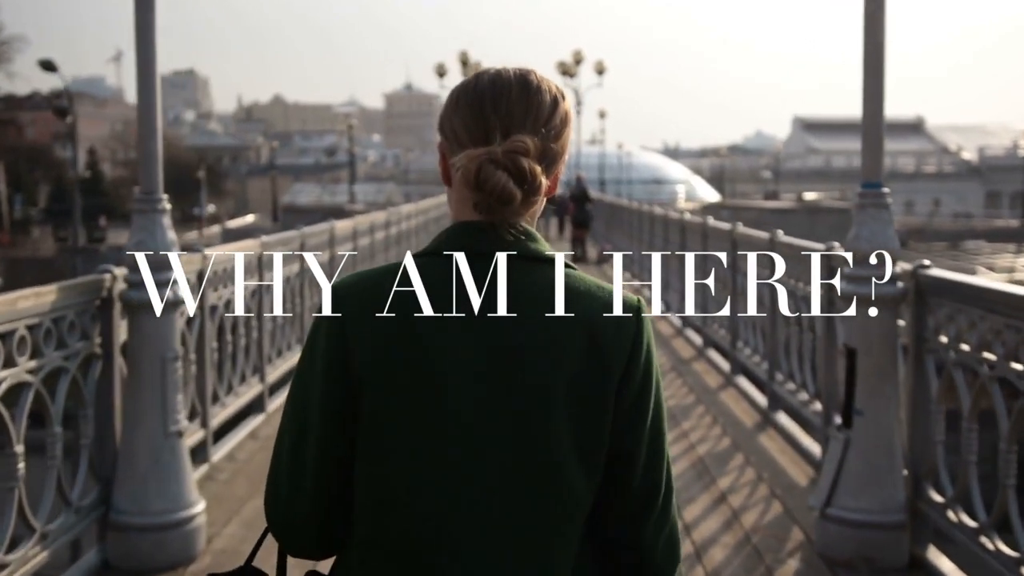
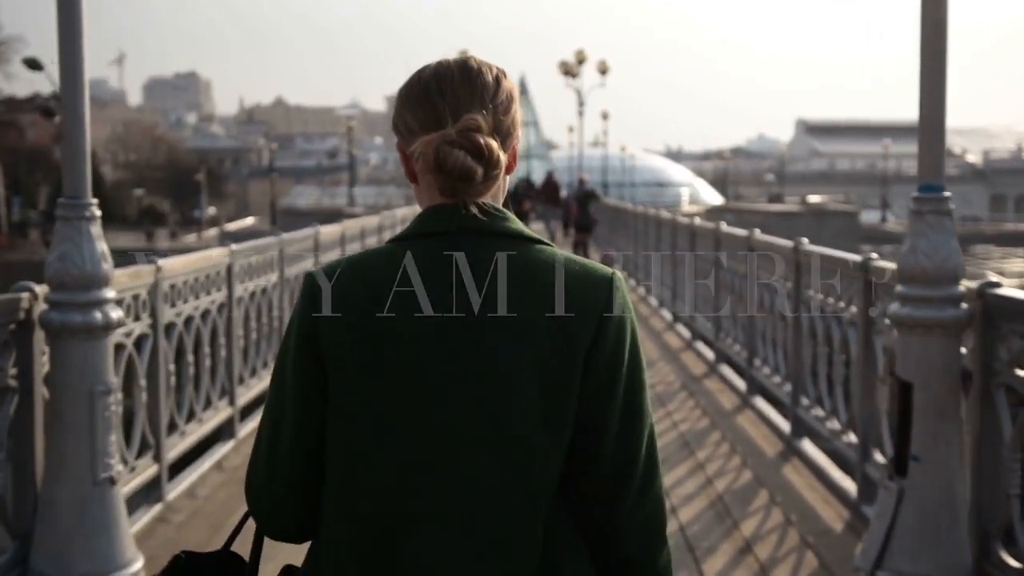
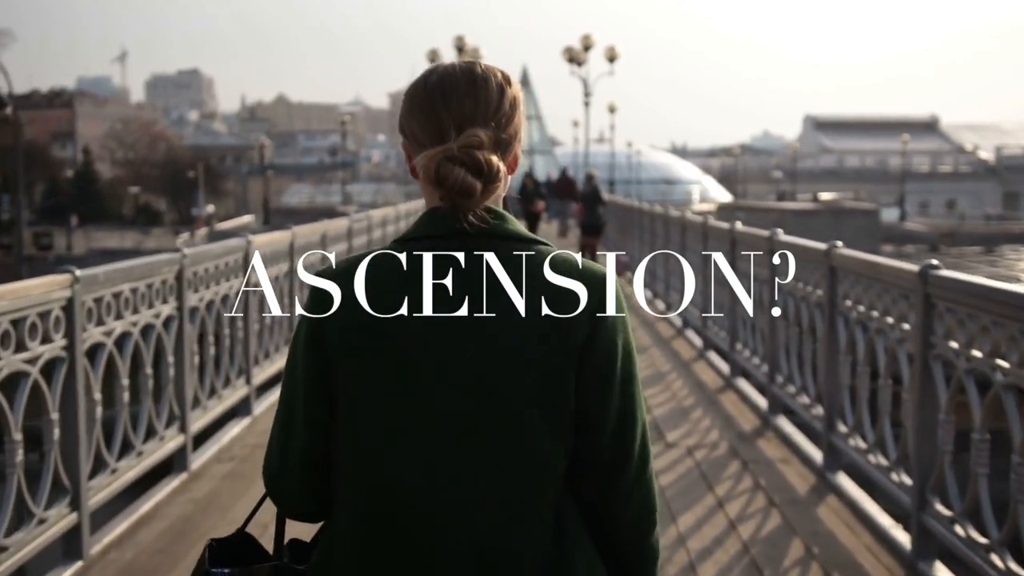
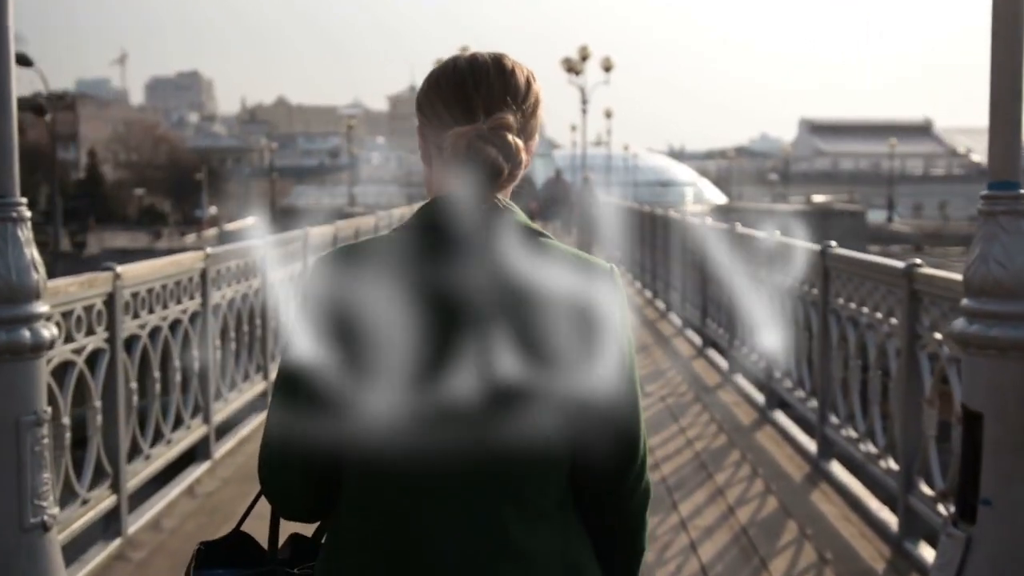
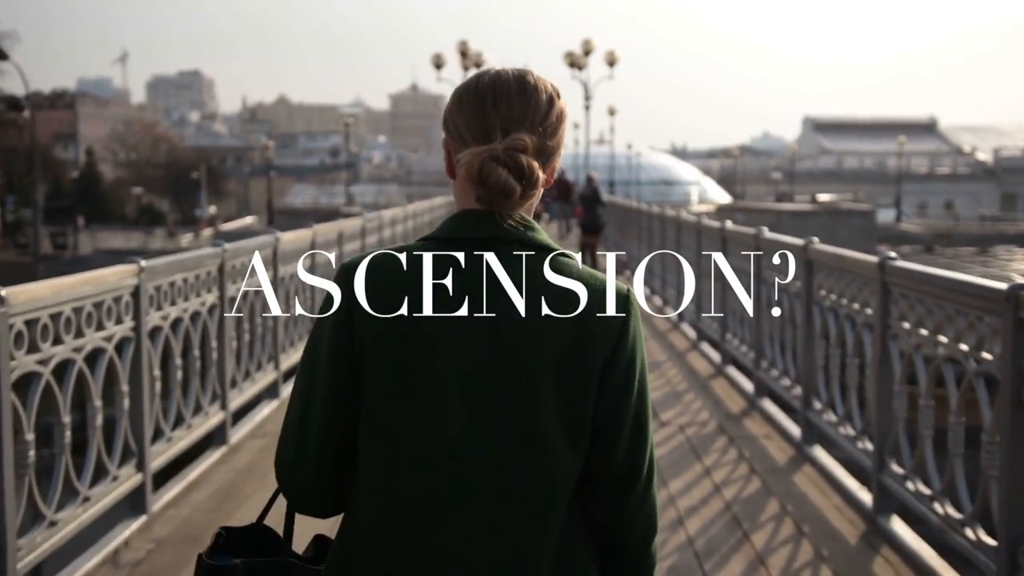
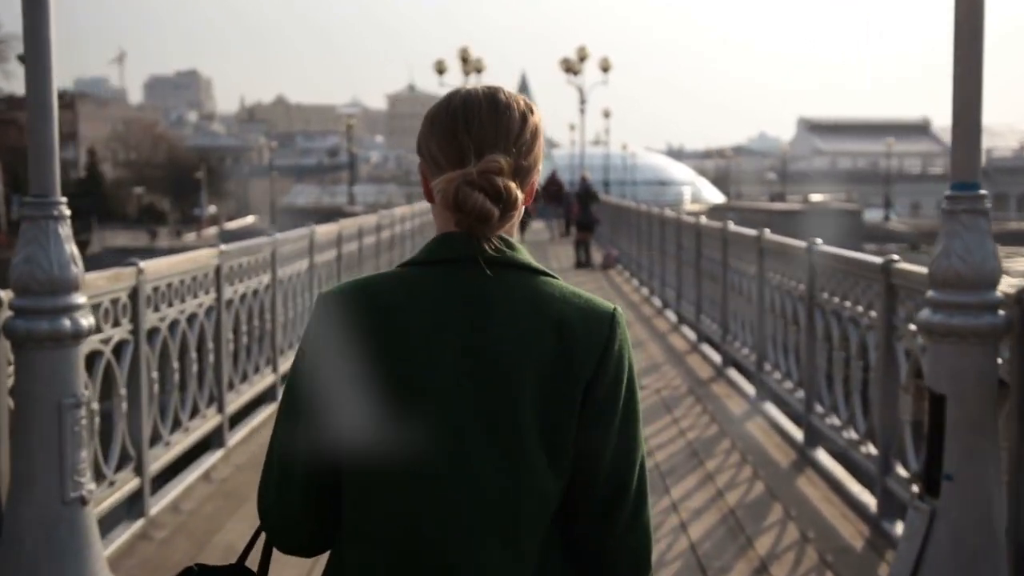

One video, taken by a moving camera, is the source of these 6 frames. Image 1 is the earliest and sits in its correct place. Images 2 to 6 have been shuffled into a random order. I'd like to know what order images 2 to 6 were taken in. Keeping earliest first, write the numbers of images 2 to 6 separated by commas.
2, 6, 4, 5, 3
